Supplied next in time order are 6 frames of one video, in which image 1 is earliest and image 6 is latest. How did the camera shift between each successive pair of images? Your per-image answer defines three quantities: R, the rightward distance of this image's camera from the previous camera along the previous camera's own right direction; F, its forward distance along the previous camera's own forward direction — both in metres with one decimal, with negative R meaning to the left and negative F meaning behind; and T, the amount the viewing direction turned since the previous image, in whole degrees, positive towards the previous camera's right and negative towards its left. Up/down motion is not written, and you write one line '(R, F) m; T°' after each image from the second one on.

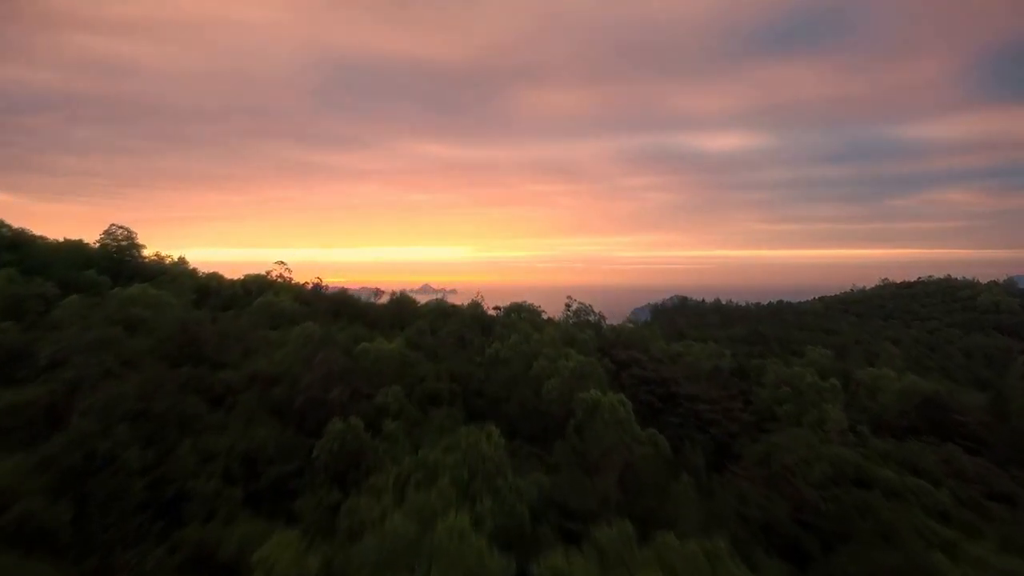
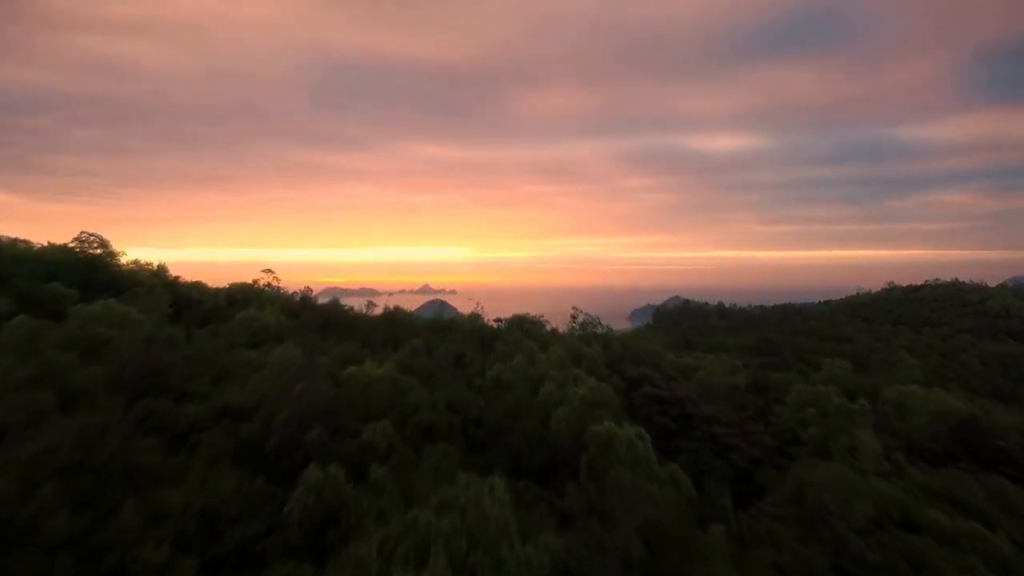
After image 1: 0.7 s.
(-0.1, +1.1) m; 0°
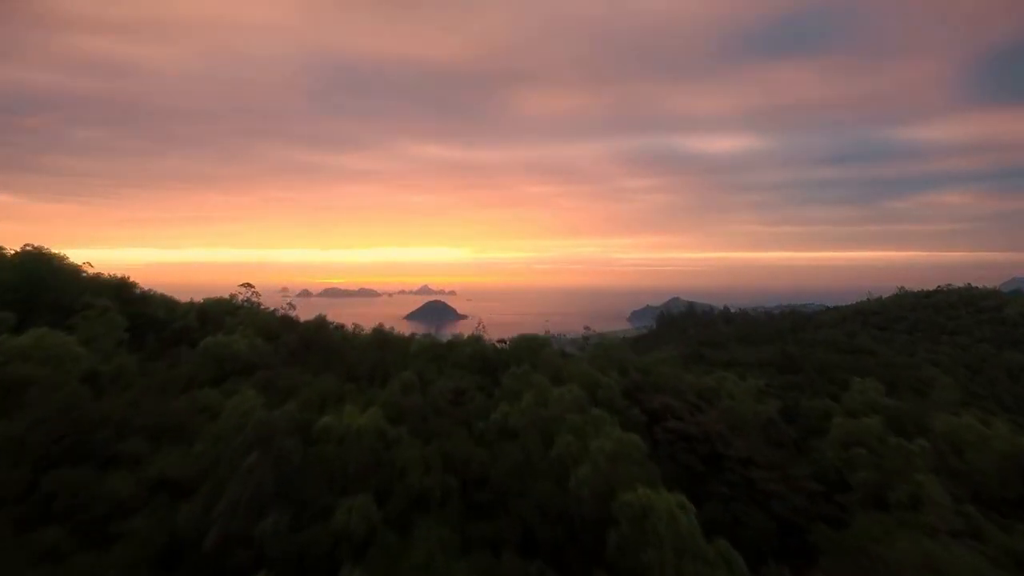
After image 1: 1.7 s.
(-0.1, +1.6) m; 0°
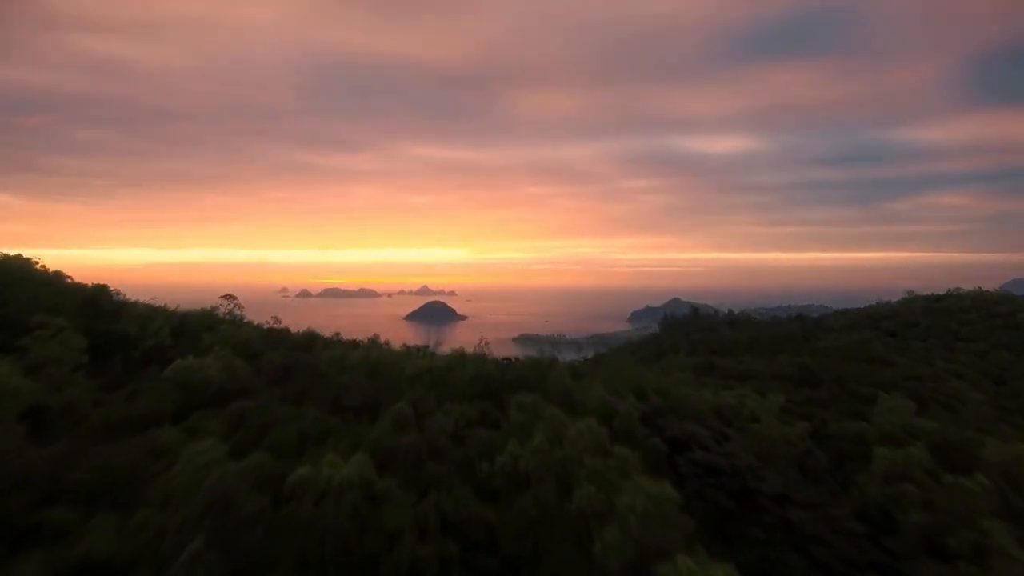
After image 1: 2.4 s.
(-0.1, +1.2) m; 0°
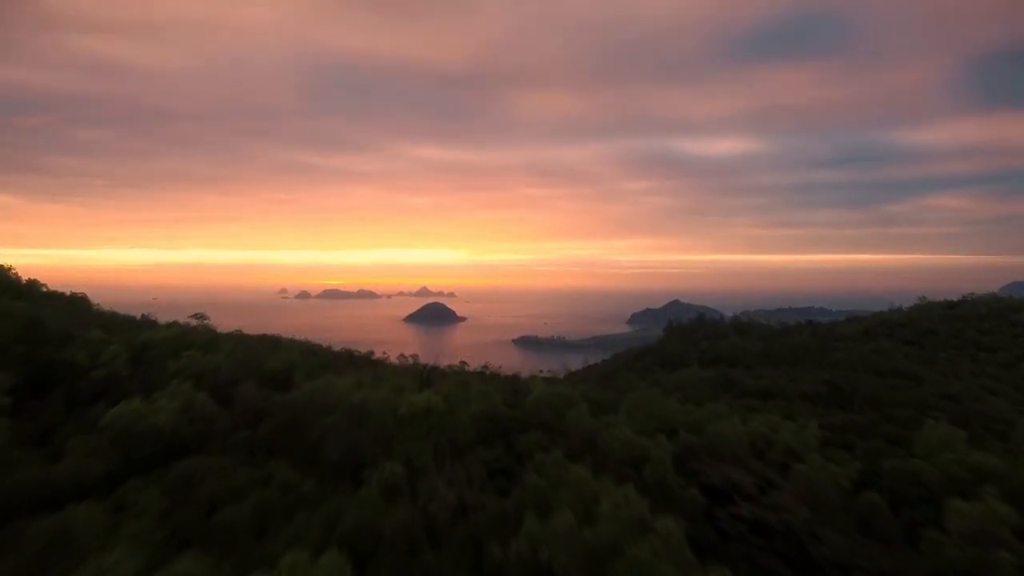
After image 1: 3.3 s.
(-0.1, +1.7) m; 0°
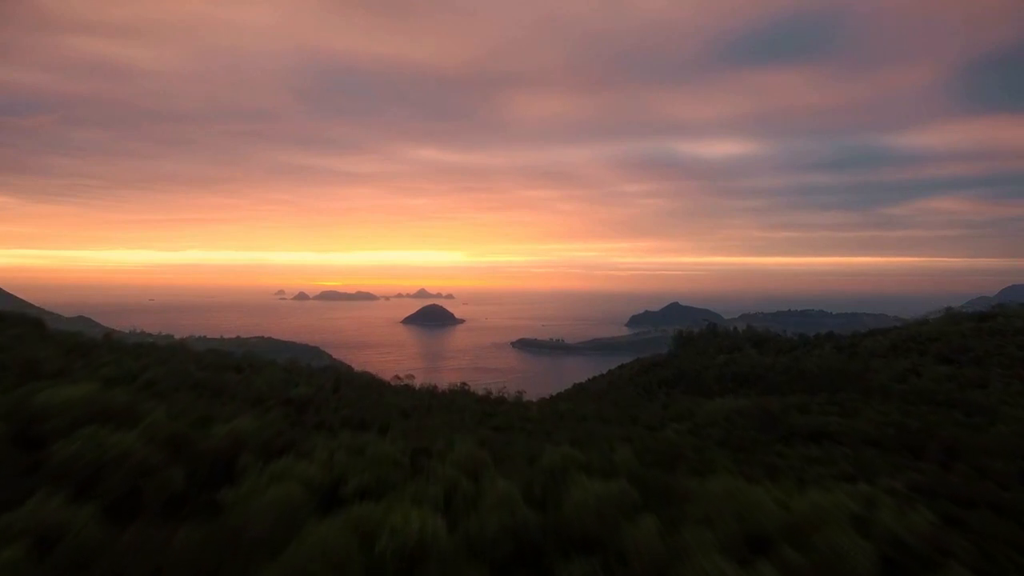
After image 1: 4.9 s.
(-0.3, +3.2) m; 0°
